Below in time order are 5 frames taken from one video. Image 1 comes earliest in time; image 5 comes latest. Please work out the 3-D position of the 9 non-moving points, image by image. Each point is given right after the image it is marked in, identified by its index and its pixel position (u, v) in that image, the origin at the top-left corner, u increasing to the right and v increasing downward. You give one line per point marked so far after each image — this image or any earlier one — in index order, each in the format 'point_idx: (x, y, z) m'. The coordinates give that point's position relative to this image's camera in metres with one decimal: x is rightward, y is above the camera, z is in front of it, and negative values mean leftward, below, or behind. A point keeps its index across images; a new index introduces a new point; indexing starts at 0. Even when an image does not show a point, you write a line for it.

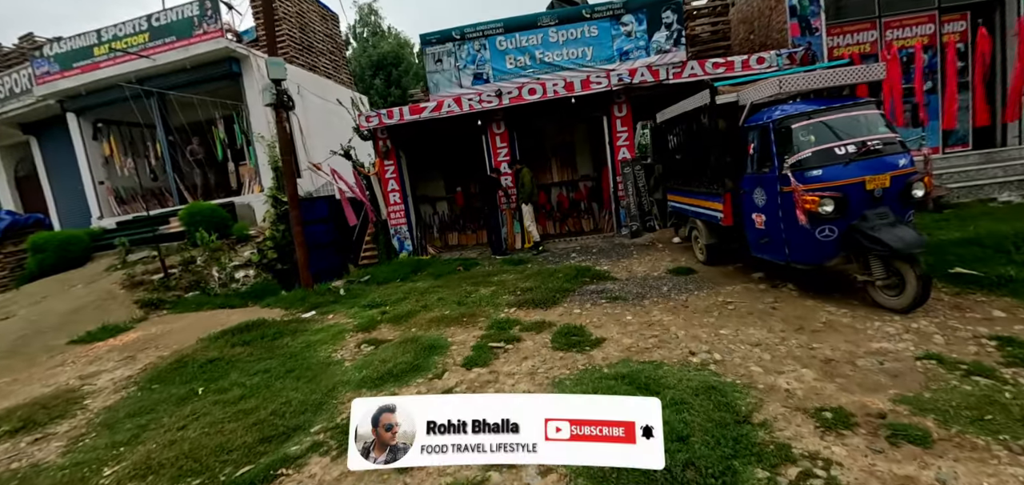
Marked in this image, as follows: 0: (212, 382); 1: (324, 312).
0: (-3.2, -1.5, +4.6) m
1: (-3.0, -1.1, +6.8) m
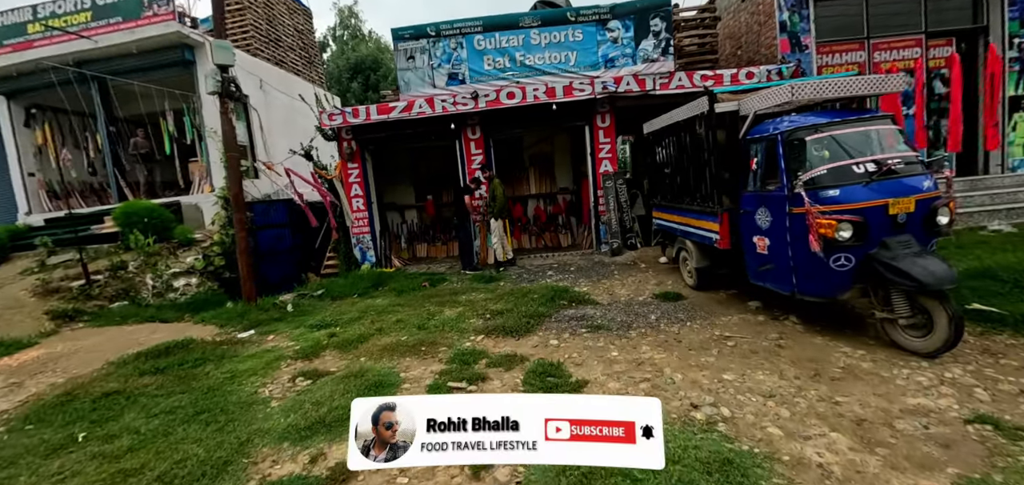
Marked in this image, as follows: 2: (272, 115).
0: (-3.5, -1.6, +3.7) m
1: (-3.4, -1.2, +5.9) m
2: (-6.9, +3.7, +12.5) m
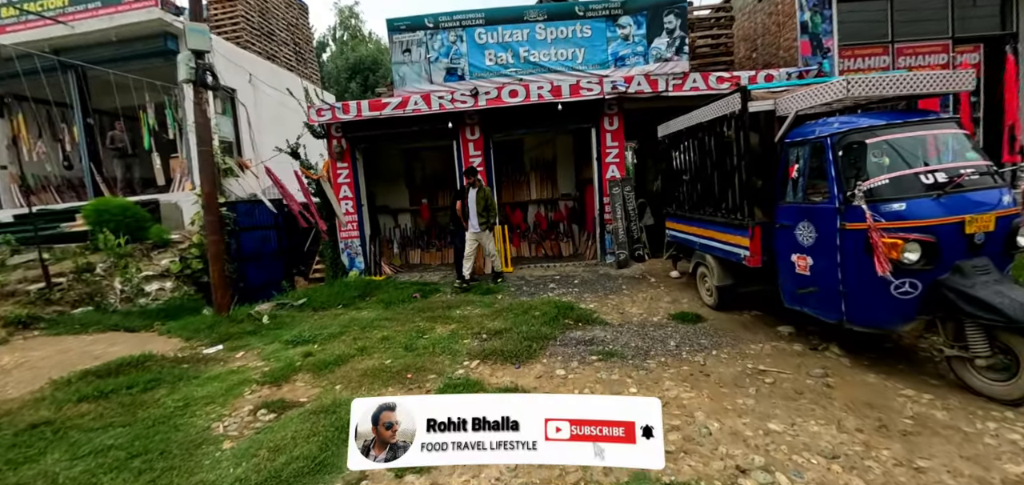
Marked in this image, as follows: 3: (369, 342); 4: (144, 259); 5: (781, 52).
0: (-3.5, -1.6, +3.0) m
1: (-3.4, -1.3, +5.2) m
2: (-6.9, +3.6, +11.9) m
3: (-1.6, -1.1, +4.9) m
4: (-7.3, -0.3, +8.5) m
5: (+5.2, +3.7, +8.4) m
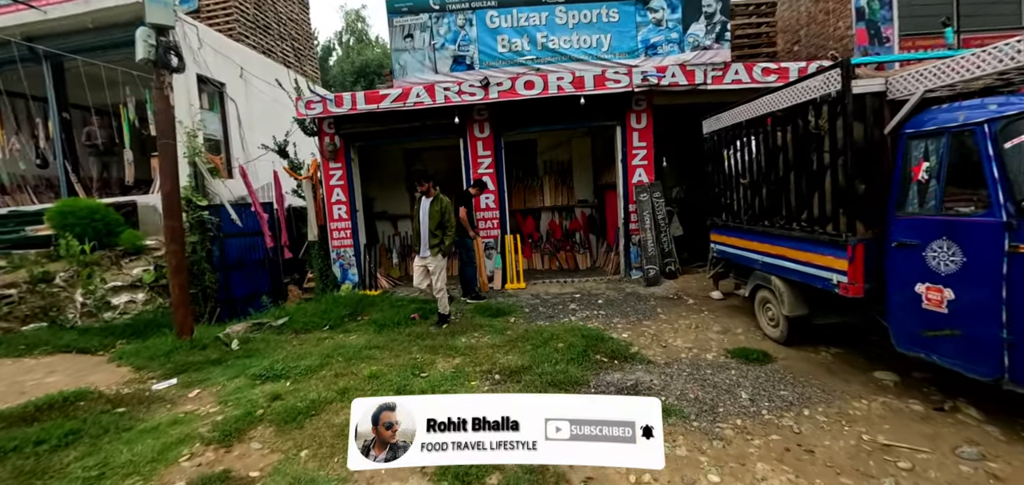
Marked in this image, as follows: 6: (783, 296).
0: (-3.4, -1.7, +2.1) m
1: (-3.2, -1.4, +4.3) m
2: (-6.6, +3.5, +11.0) m
3: (-1.5, -1.3, +4.0) m
4: (-7.1, -0.4, +7.6) m
5: (+5.5, +3.4, +7.5) m
6: (+2.5, -0.5, +4.0) m
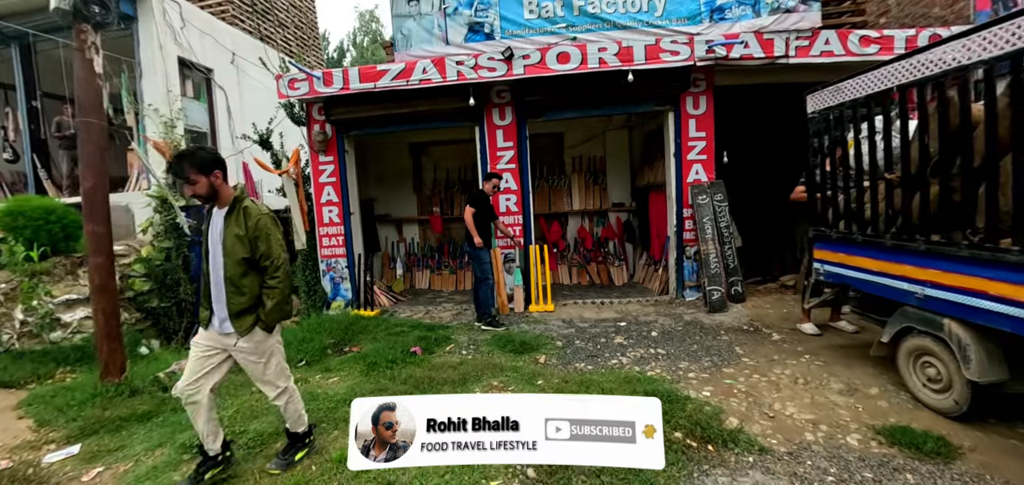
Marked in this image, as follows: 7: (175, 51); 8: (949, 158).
0: (-3.2, -1.8, +0.8) m
1: (-3.0, -1.5, +3.0) m
2: (-6.1, +3.3, +9.9) m
3: (-1.2, -1.4, +2.7) m
4: (-6.7, -0.5, +6.5) m
5: (+5.9, +3.2, +6.0) m
6: (+2.8, -0.7, +2.6) m
7: (-6.3, +3.6, +8.1) m
8: (+2.7, +0.5, +2.7) m
